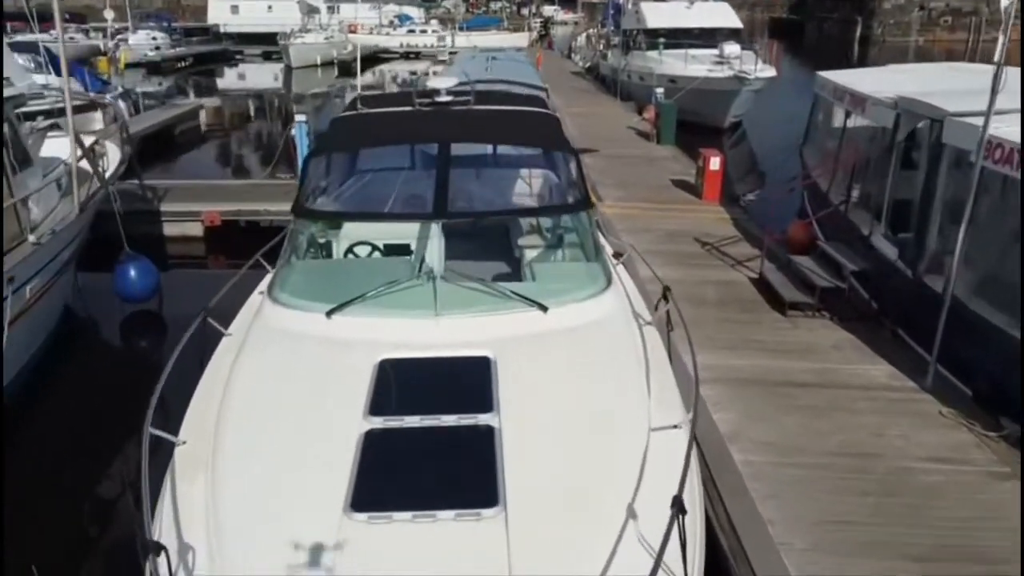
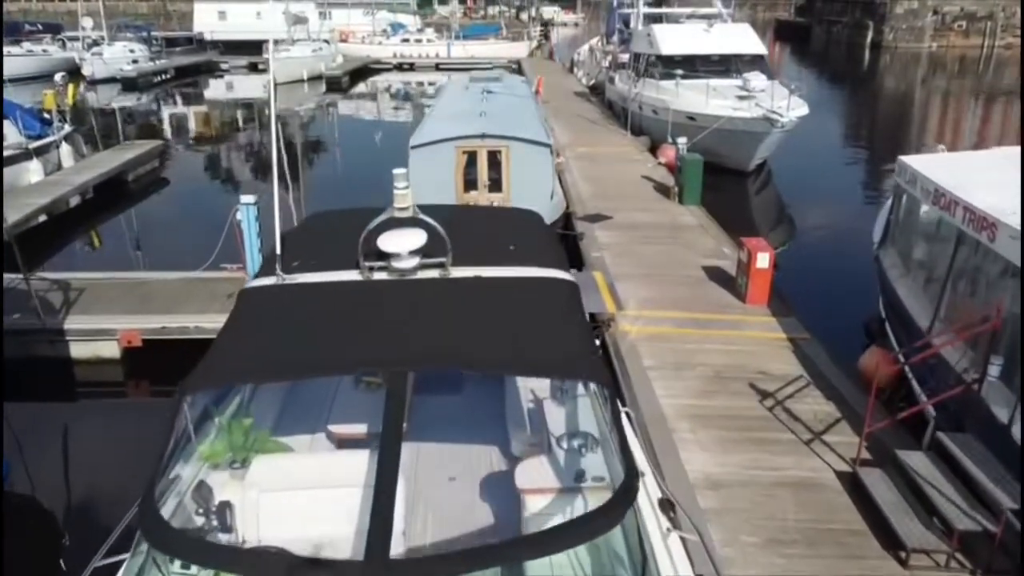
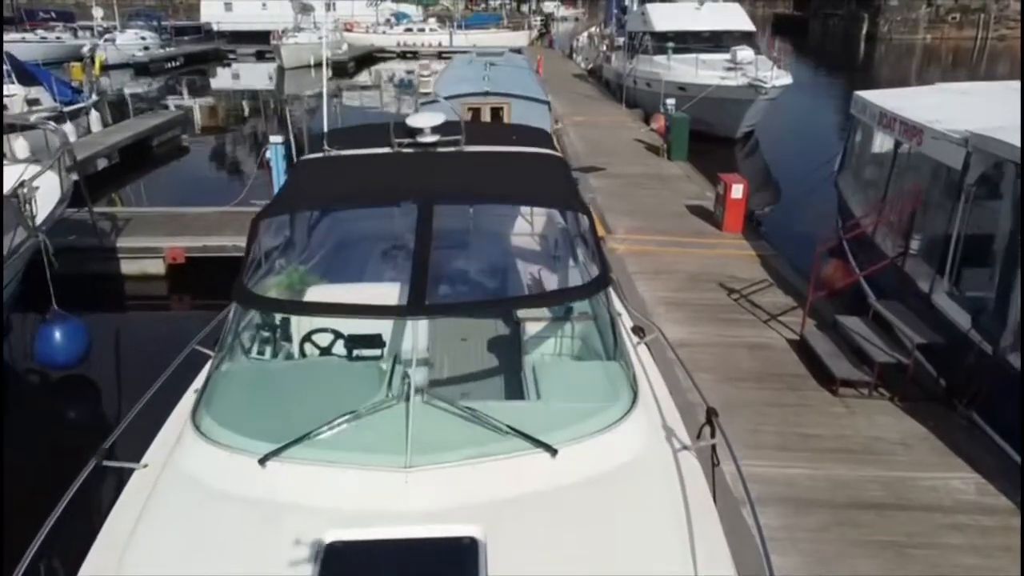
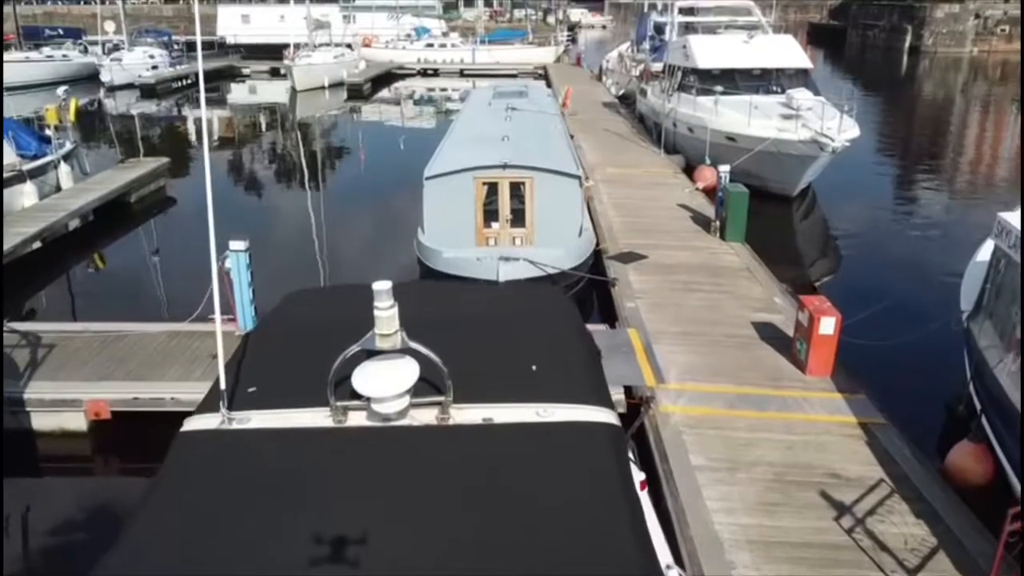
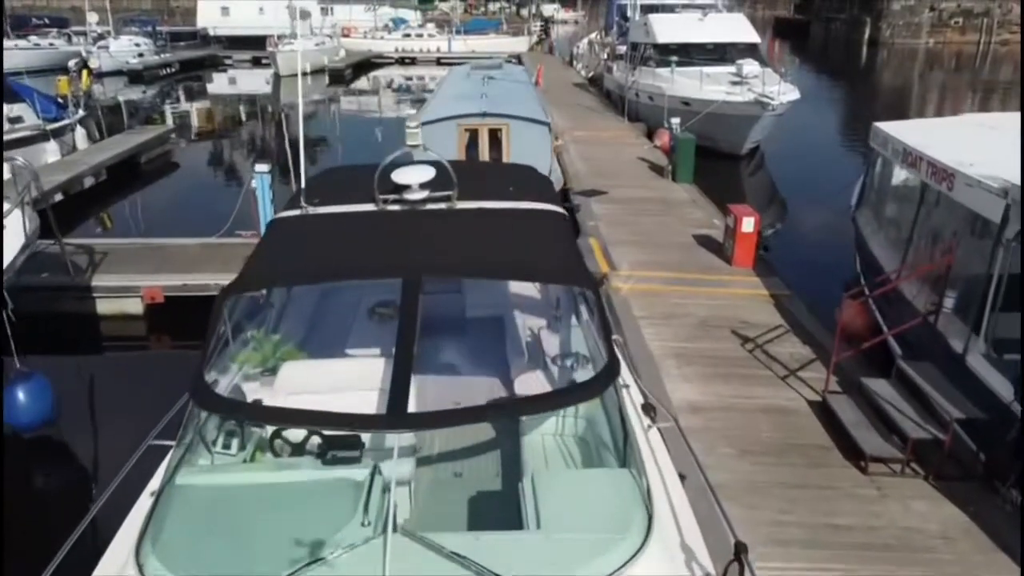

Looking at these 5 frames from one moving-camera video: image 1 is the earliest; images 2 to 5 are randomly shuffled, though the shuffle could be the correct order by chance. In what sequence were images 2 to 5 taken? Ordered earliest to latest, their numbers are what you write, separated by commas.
3, 5, 2, 4
